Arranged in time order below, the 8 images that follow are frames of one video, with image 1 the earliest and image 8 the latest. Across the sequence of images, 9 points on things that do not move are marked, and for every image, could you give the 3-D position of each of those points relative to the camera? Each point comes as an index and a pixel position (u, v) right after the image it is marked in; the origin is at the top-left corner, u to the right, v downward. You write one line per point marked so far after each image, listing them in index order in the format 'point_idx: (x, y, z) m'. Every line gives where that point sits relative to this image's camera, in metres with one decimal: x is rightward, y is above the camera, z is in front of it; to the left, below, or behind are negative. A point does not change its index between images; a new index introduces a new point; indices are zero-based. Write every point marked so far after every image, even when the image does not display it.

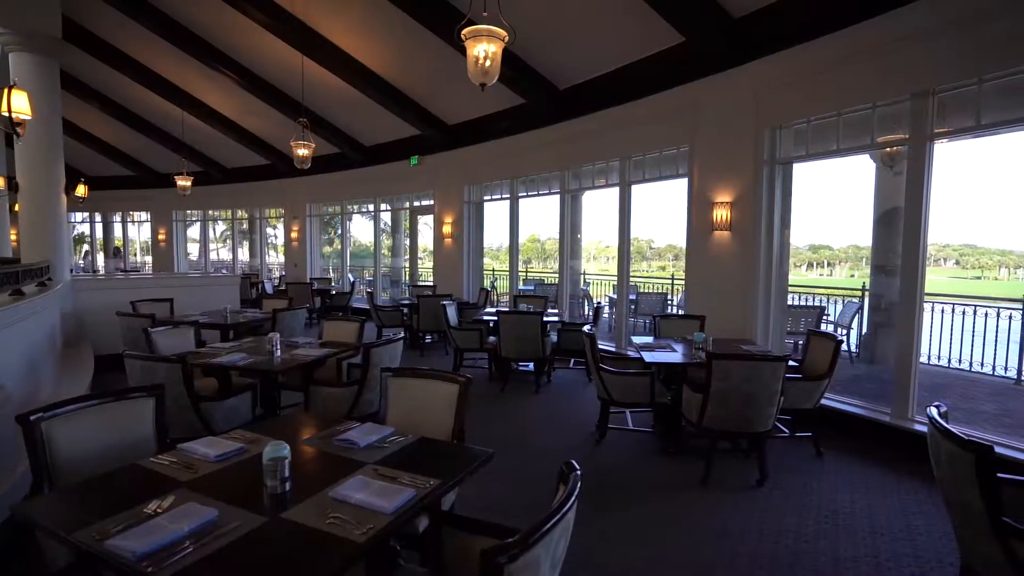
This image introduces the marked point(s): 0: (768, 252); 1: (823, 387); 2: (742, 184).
0: (+2.2, +0.3, +4.8) m
1: (+2.0, -0.6, +3.4) m
2: (+2.0, +0.9, +4.9) m
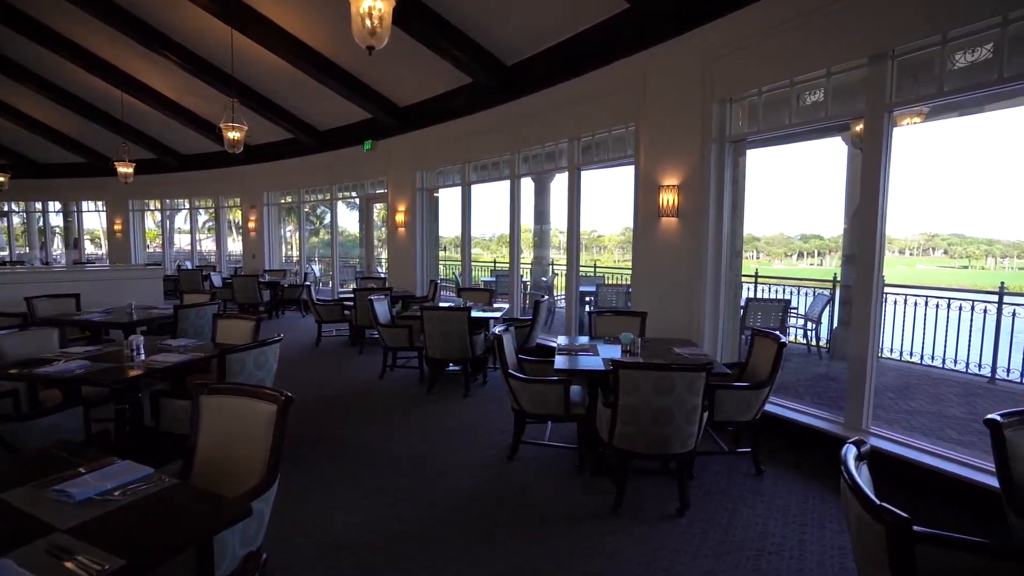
0: (+1.6, +0.4, +4.3) m
1: (+1.4, -0.6, +2.9) m
2: (+1.4, +1.0, +4.4) m
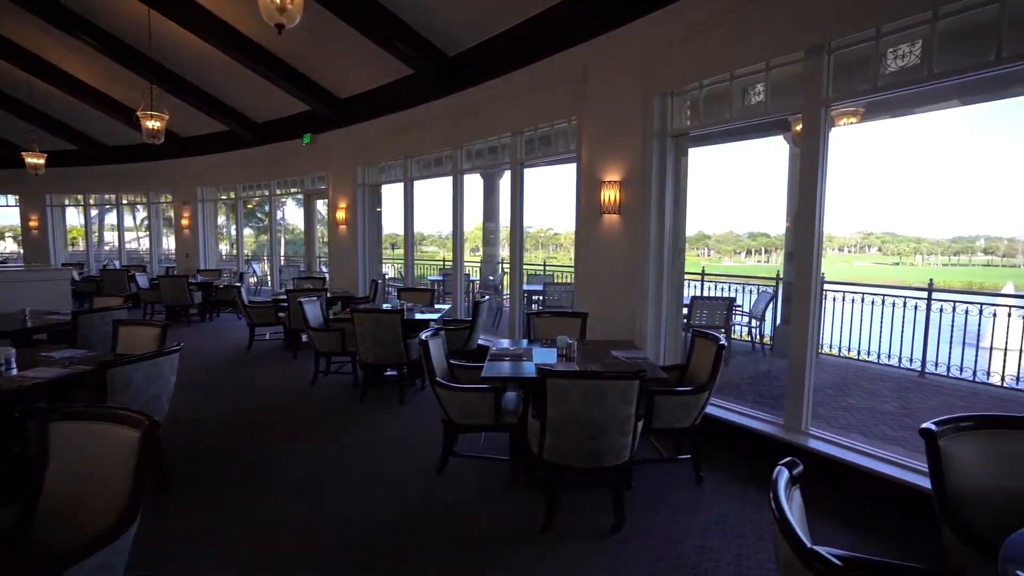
0: (+1.1, +0.4, +4.2) m
1: (+1.0, -0.6, +2.8) m
2: (+0.9, +1.0, +4.3) m
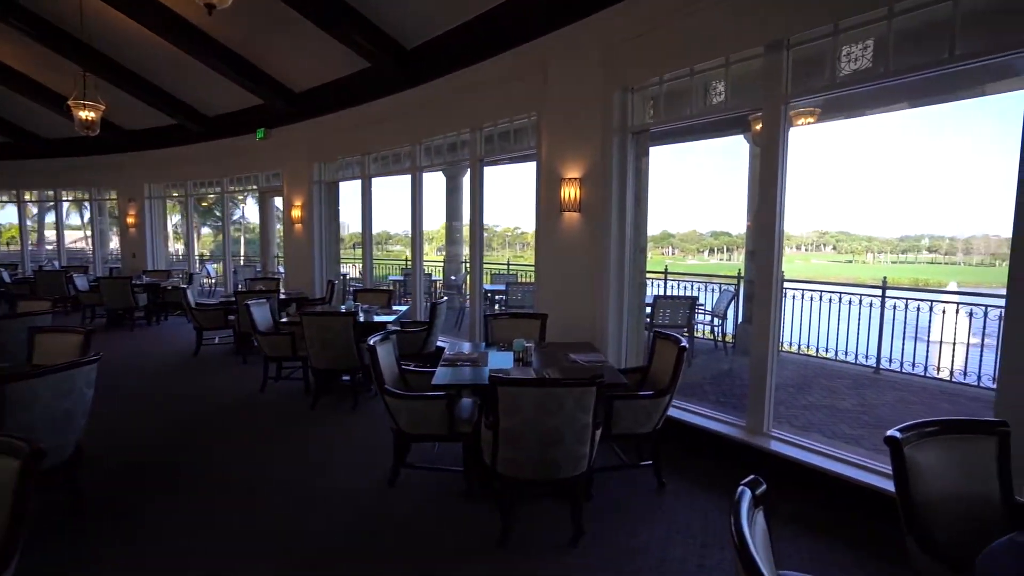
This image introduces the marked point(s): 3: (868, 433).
0: (+0.8, +0.4, +4.1) m
1: (+0.8, -0.6, +2.7) m
2: (+0.6, +1.0, +4.2) m
3: (+2.5, -1.0, +3.8) m
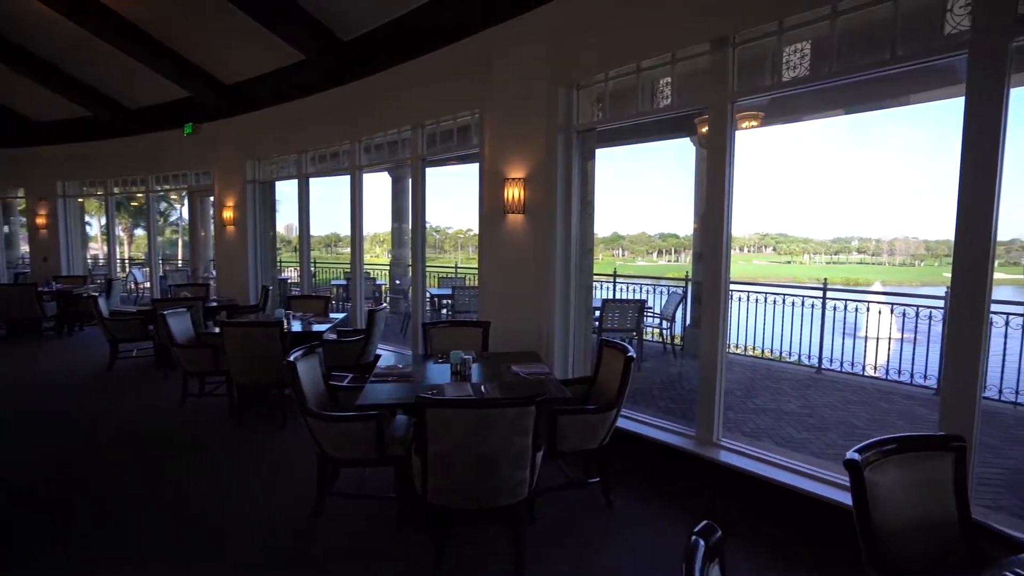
0: (+0.4, +0.4, +4.0) m
1: (+0.5, -0.6, +2.6) m
2: (+0.2, +1.0, +4.0) m
3: (+2.1, -1.0, +3.7) m
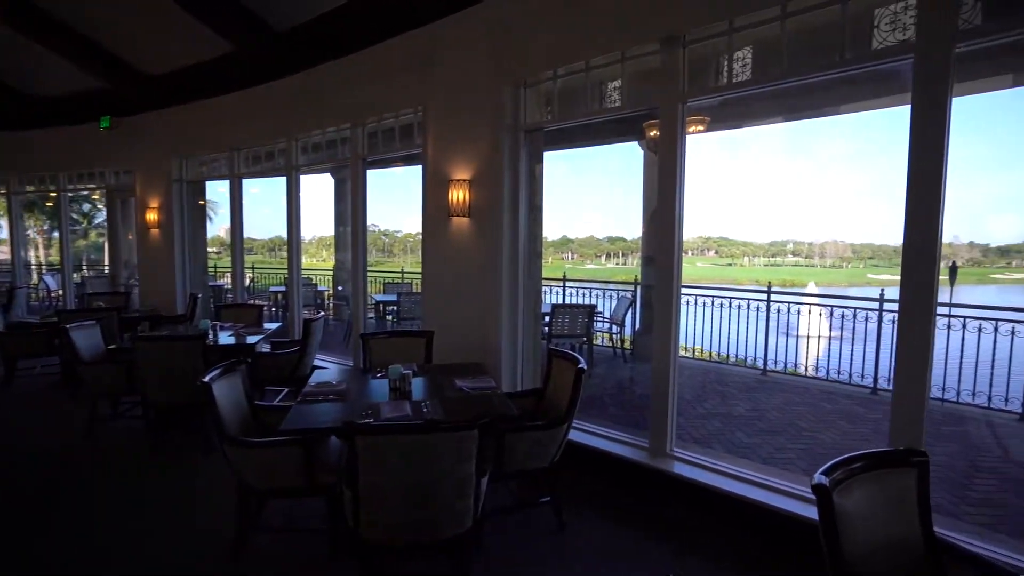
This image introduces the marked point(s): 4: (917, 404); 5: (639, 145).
0: (0.0, +0.3, +3.8) m
1: (+0.2, -0.7, +2.4) m
2: (-0.2, +0.9, +3.8) m
3: (+1.7, -1.1, +3.7) m
4: (+1.6, -0.5, +2.2) m
5: (+0.8, +0.9, +3.2) m
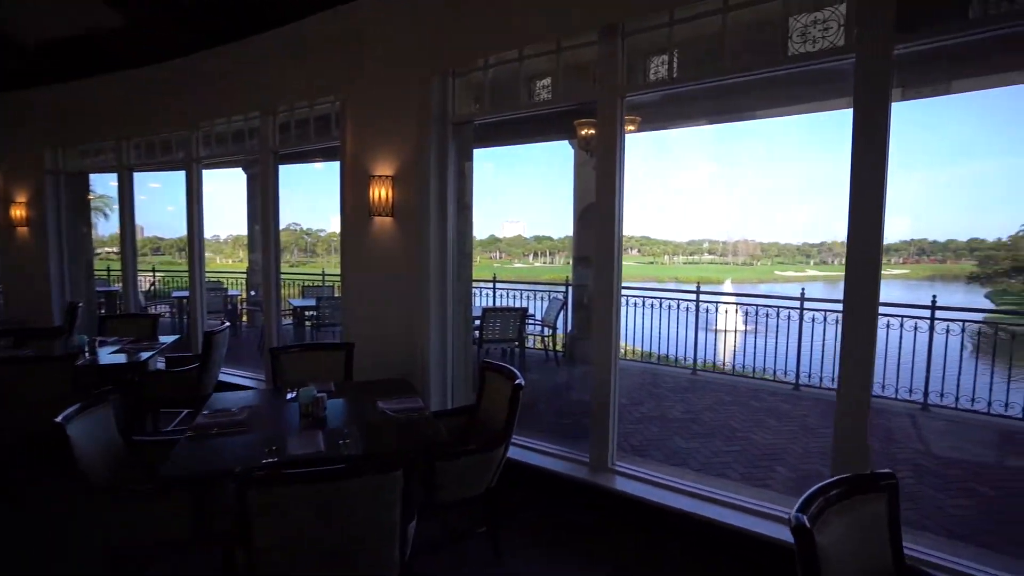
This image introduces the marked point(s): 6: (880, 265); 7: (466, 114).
0: (-0.5, +0.3, +3.5) m
1: (-0.1, -0.7, +2.2) m
2: (-0.7, +0.9, +3.5) m
3: (+1.3, -1.1, +3.7) m
4: (+1.4, -0.5, +2.1) m
5: (+0.4, +0.9, +3.1) m
6: (+1.4, +0.1, +2.1) m
7: (-0.3, +1.1, +3.4) m
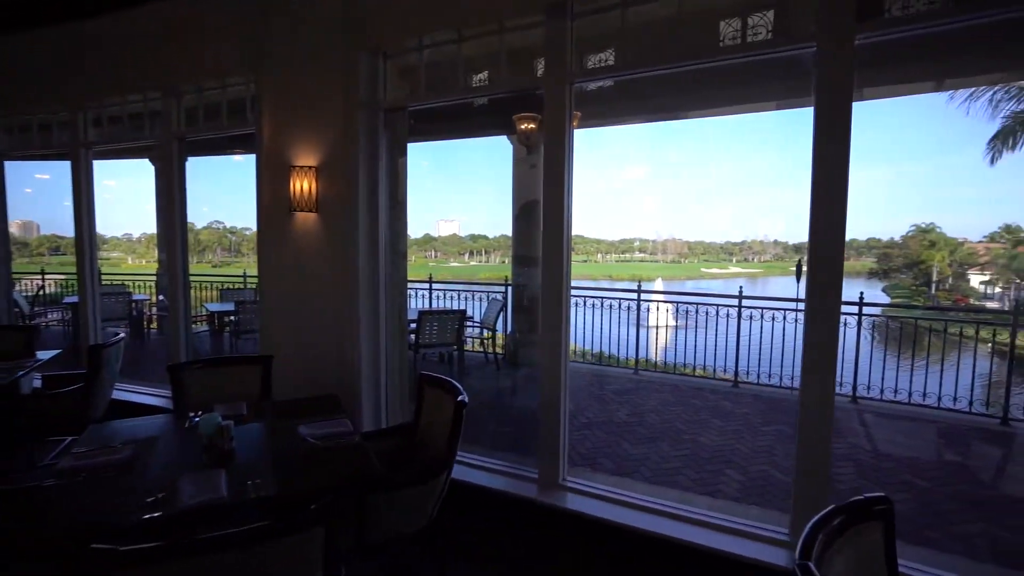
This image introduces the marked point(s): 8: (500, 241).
0: (-0.8, +0.3, +3.2) m
1: (-0.3, -0.7, +1.9) m
2: (-1.1, +0.9, +3.2) m
3: (+0.9, -1.1, +3.6) m
4: (+1.2, -0.5, +2.0) m
5: (+0.1, +0.9, +2.9) m
6: (+1.2, +0.1, +2.0) m
7: (-0.7, +1.1, +3.1) m
8: (0.0, +0.2, +2.9) m
